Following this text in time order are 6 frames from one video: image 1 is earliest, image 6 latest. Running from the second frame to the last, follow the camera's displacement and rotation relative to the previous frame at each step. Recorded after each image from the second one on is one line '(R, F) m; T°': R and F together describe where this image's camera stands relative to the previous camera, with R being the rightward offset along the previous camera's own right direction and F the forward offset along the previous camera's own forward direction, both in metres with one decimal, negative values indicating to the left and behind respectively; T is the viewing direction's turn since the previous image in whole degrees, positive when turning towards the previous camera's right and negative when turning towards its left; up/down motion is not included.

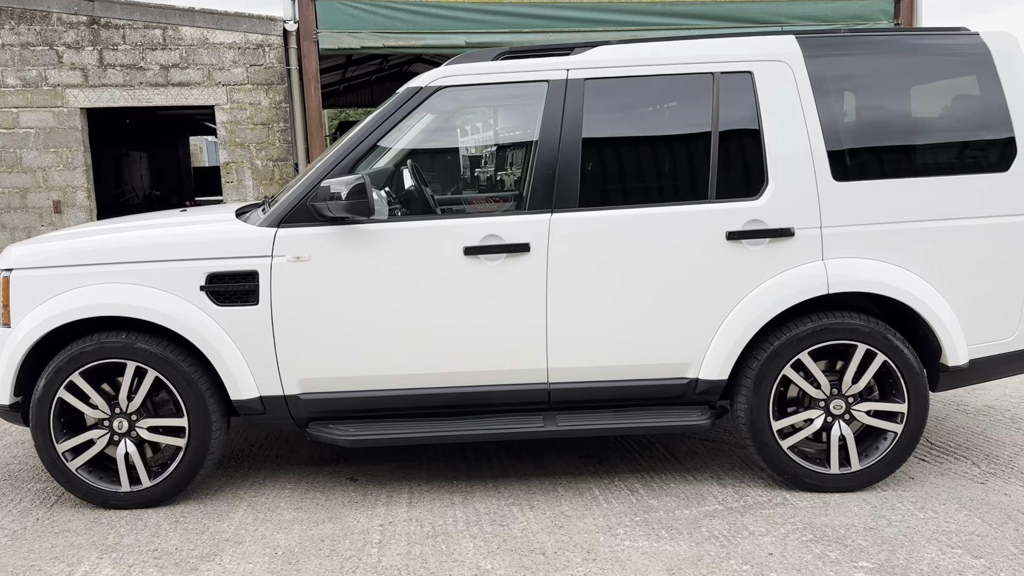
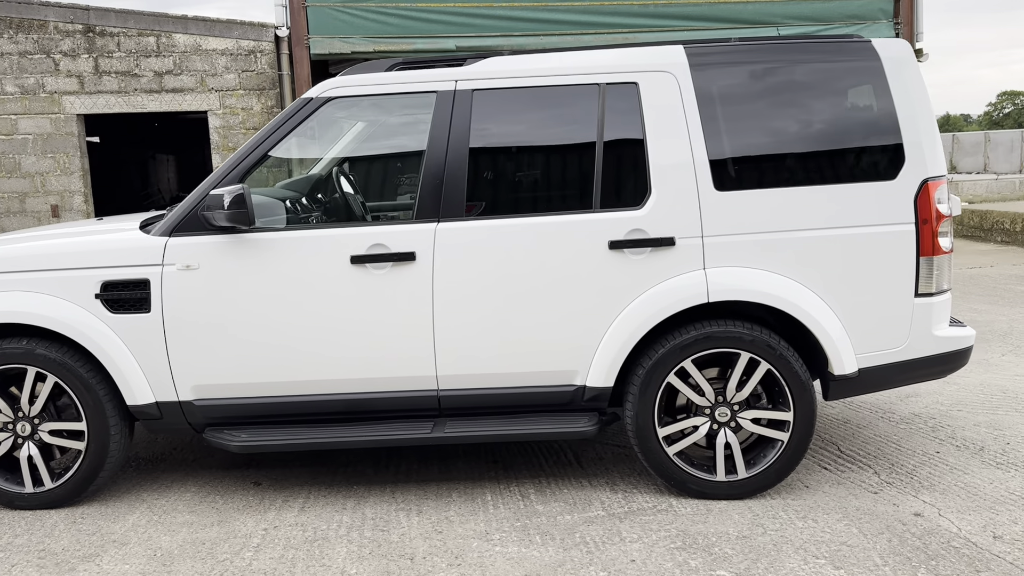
(+0.5, 0.0) m; -2°
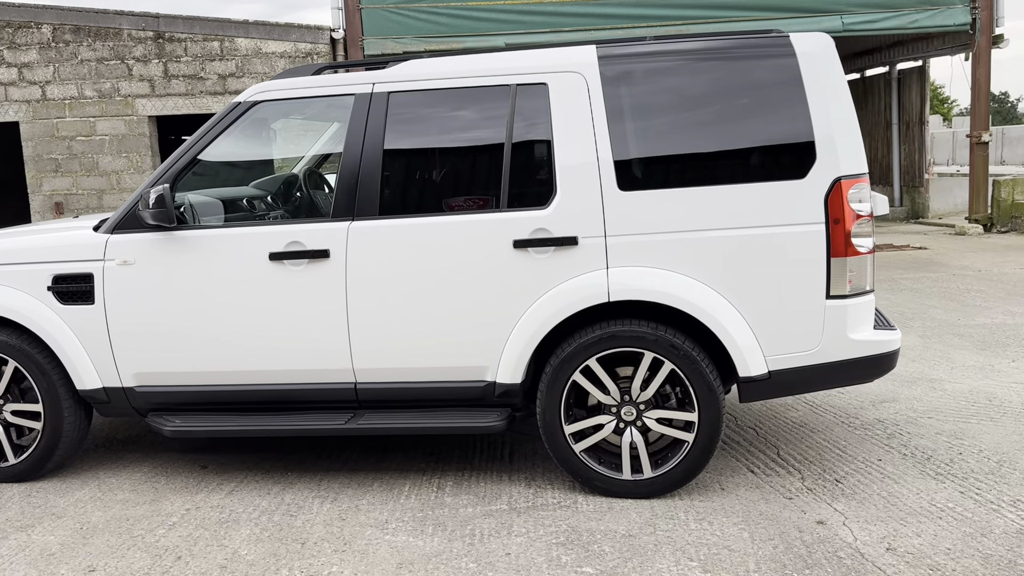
(+0.7, 0.0) m; -7°
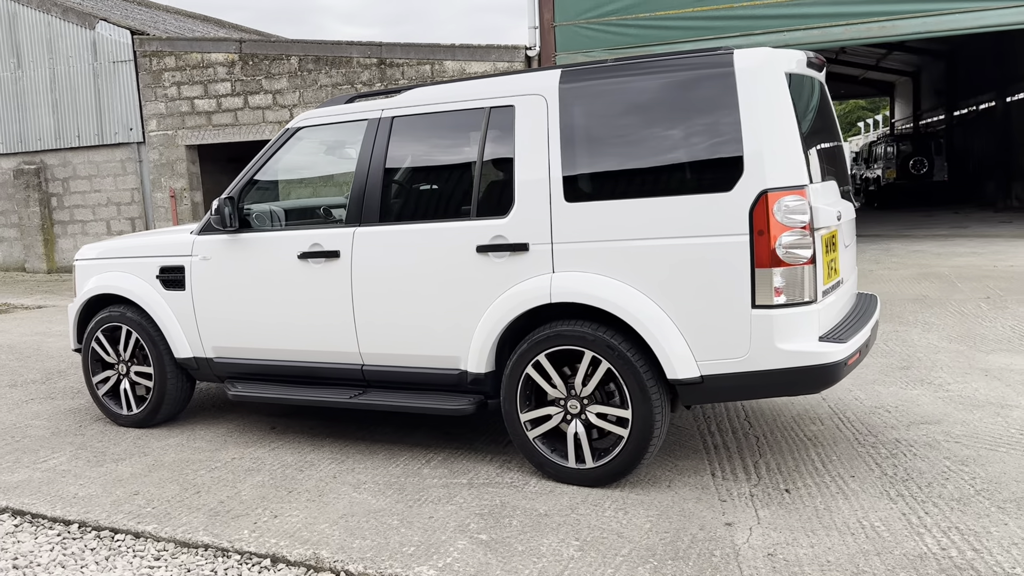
(+1.3, -0.2) m; -18°
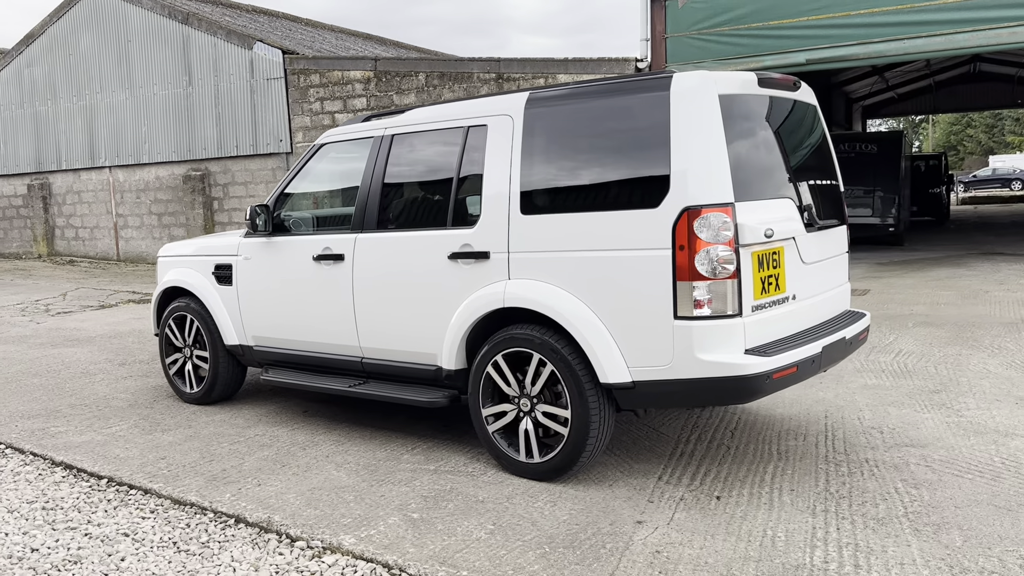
(+0.9, -0.2) m; -11°
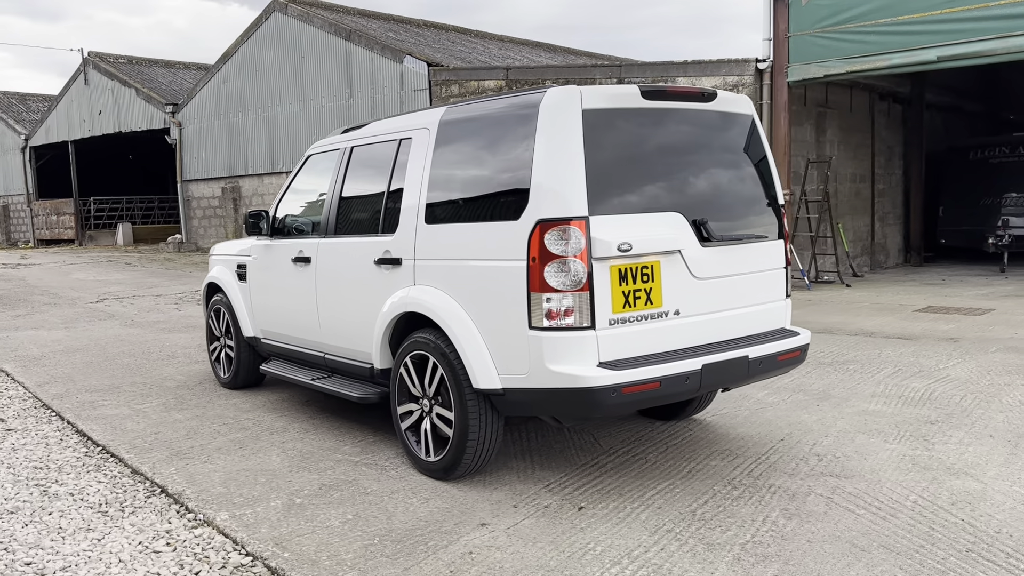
(+1.4, 0.0) m; -14°
